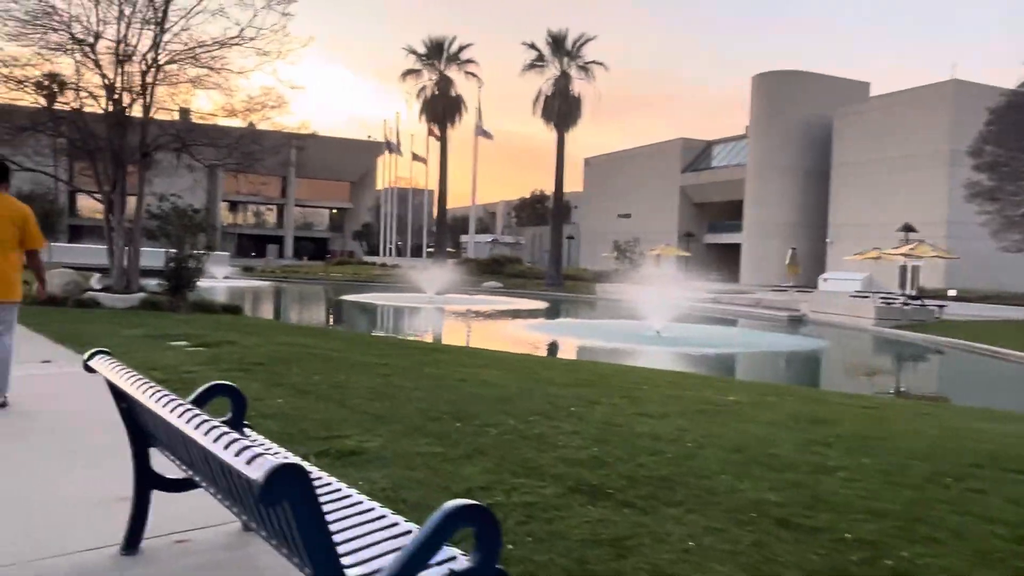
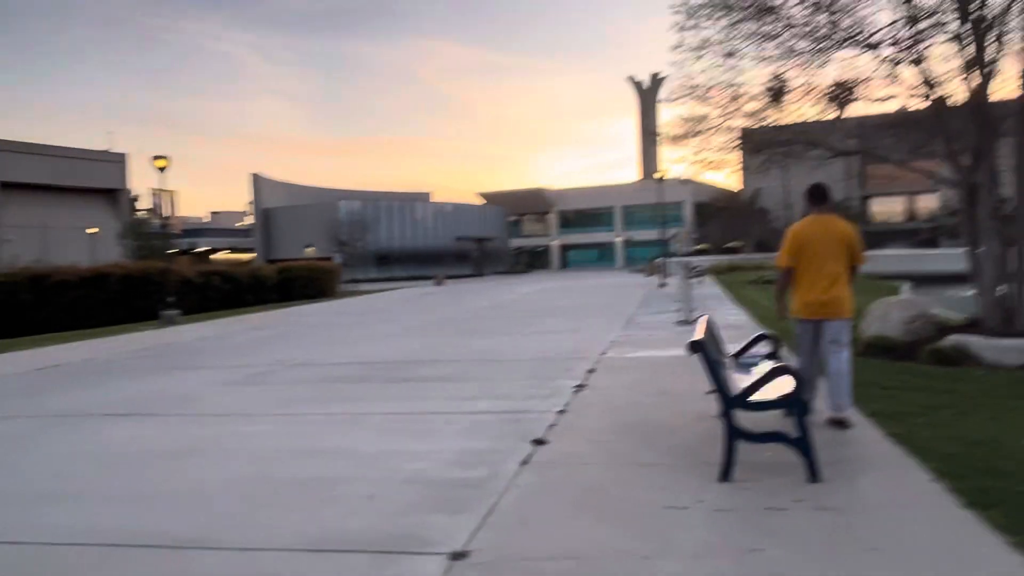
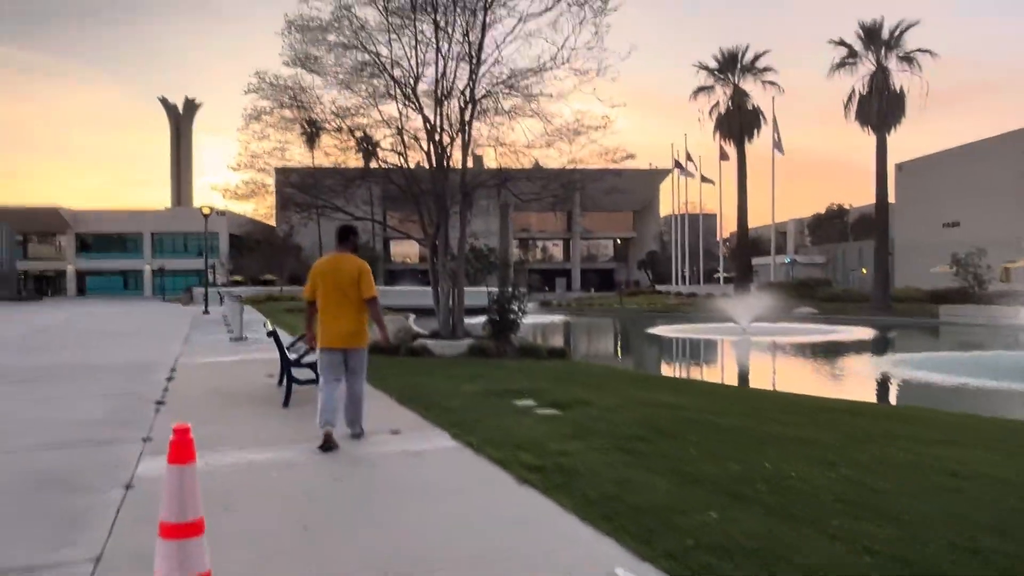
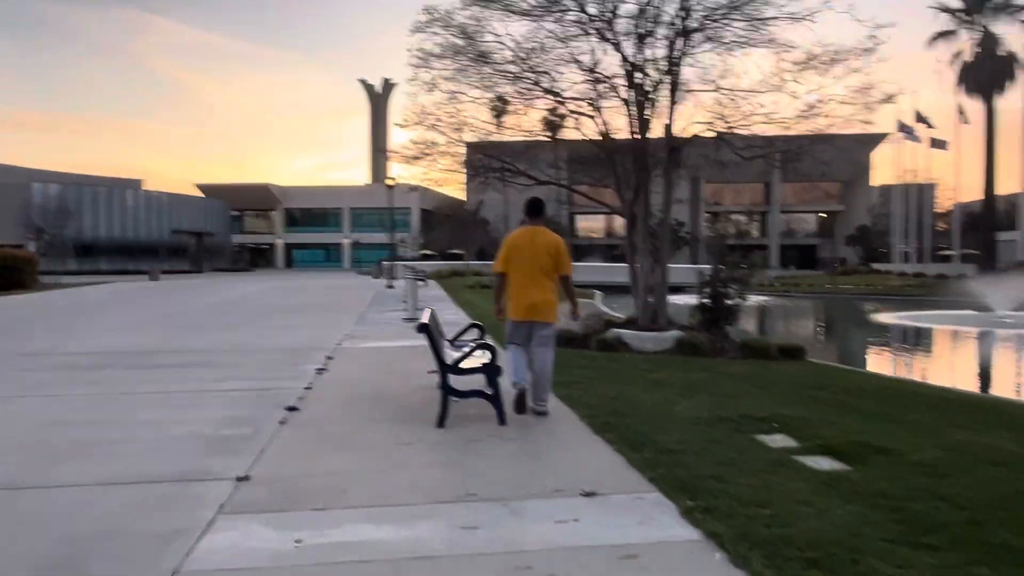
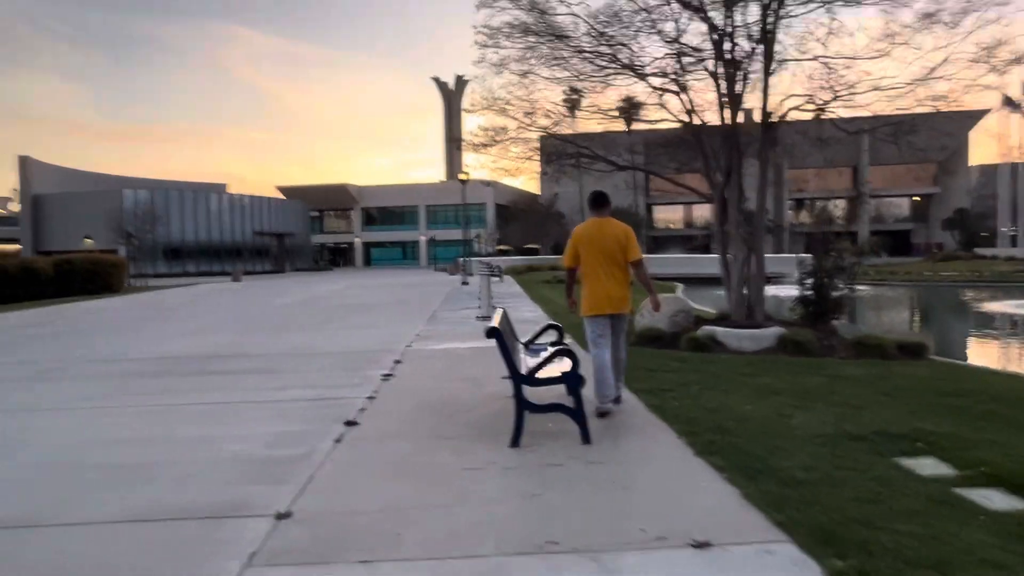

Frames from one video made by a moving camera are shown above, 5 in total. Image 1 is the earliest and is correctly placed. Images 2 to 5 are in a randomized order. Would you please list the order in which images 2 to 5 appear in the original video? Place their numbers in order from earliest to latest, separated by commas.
3, 4, 5, 2
